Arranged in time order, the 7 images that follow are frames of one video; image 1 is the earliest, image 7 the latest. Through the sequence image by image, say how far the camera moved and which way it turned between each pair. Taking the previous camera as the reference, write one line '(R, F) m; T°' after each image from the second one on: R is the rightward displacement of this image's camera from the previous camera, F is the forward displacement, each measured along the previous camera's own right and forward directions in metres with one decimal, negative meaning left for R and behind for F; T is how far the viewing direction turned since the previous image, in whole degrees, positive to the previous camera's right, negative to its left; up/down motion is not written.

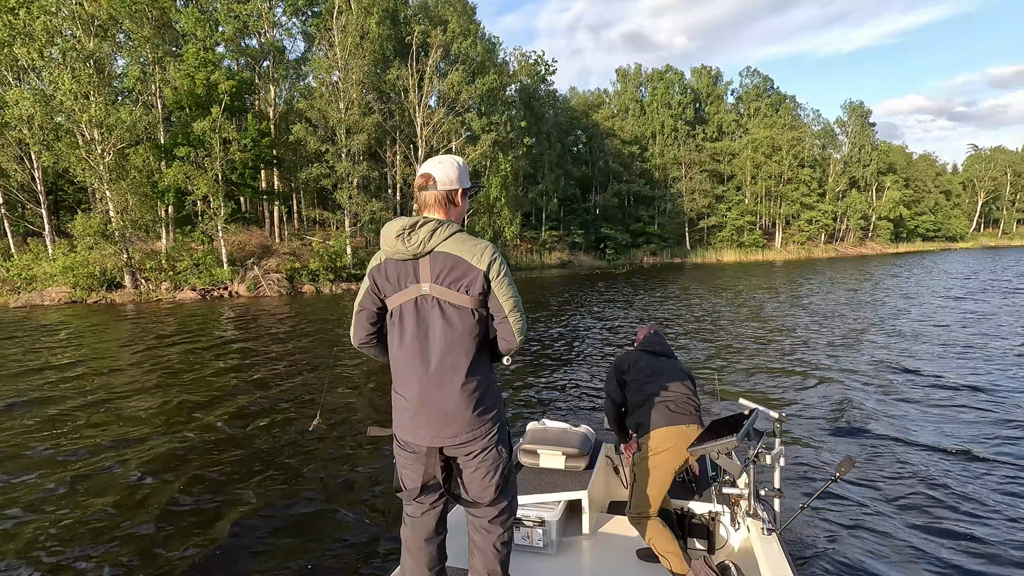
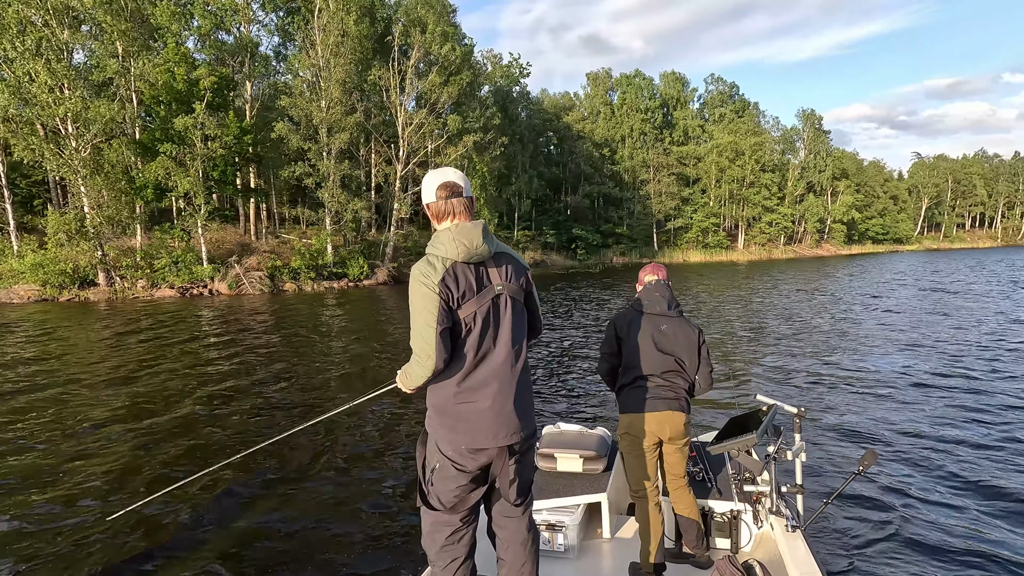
(-0.6, -0.4) m; +4°
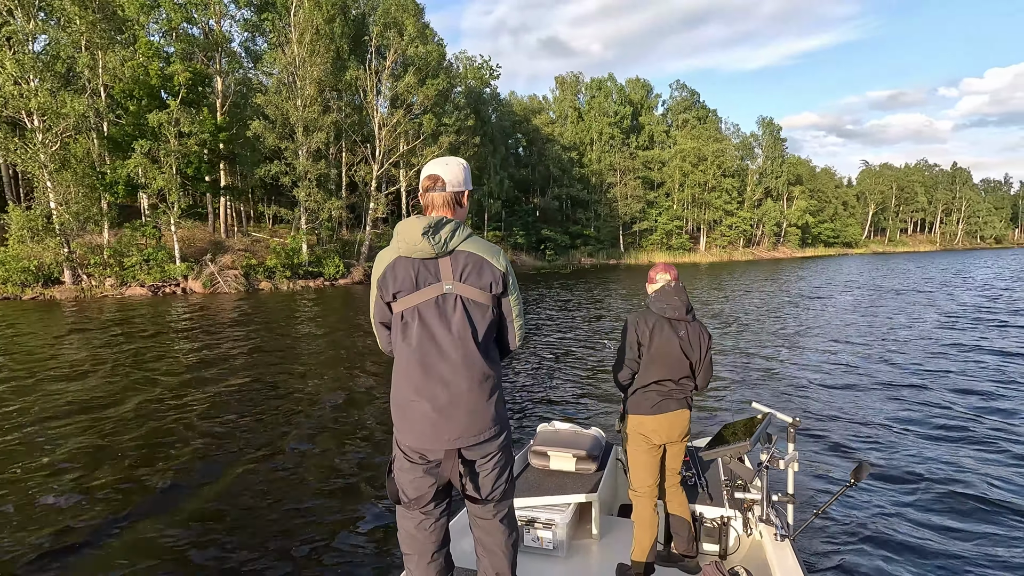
(-0.5, -0.4) m; +4°
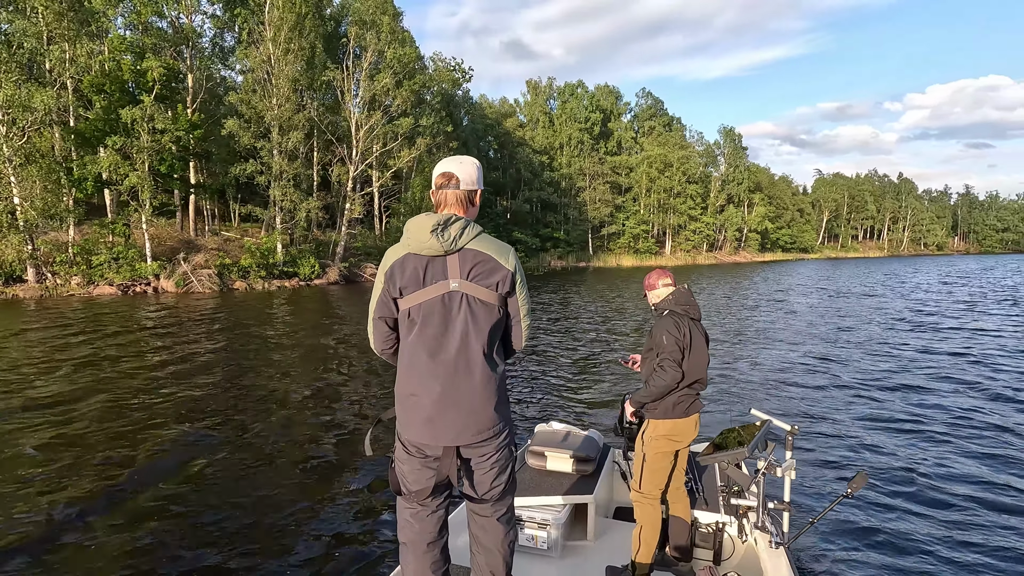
(-0.4, -0.4) m; +4°
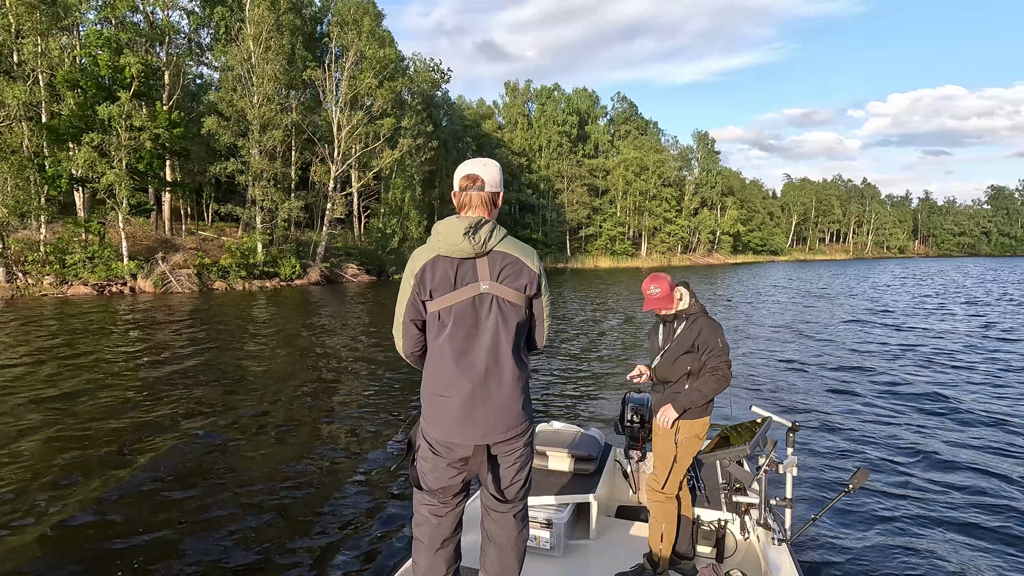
(-0.3, -0.2) m; +3°
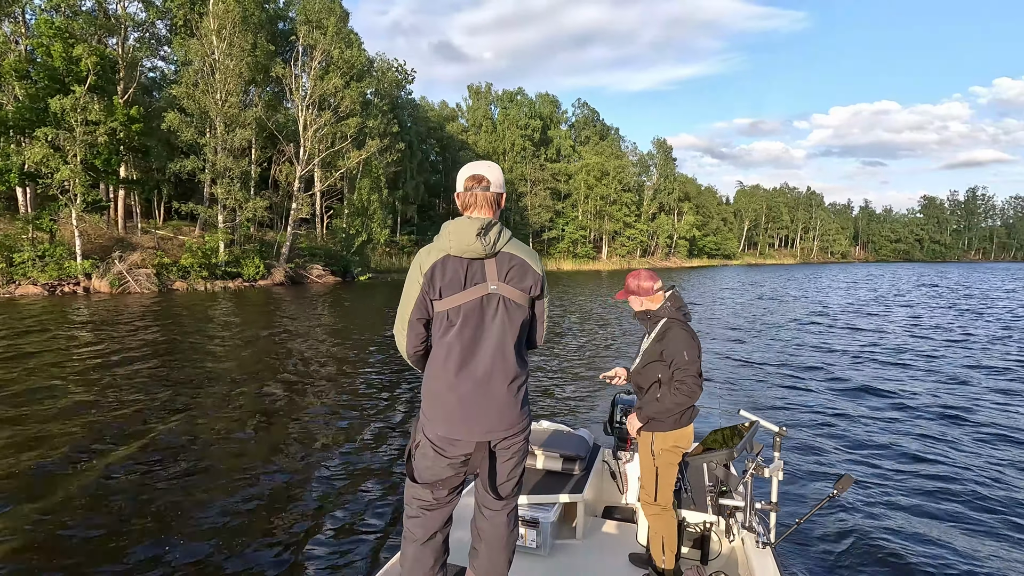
(-0.3, -0.3) m; +4°
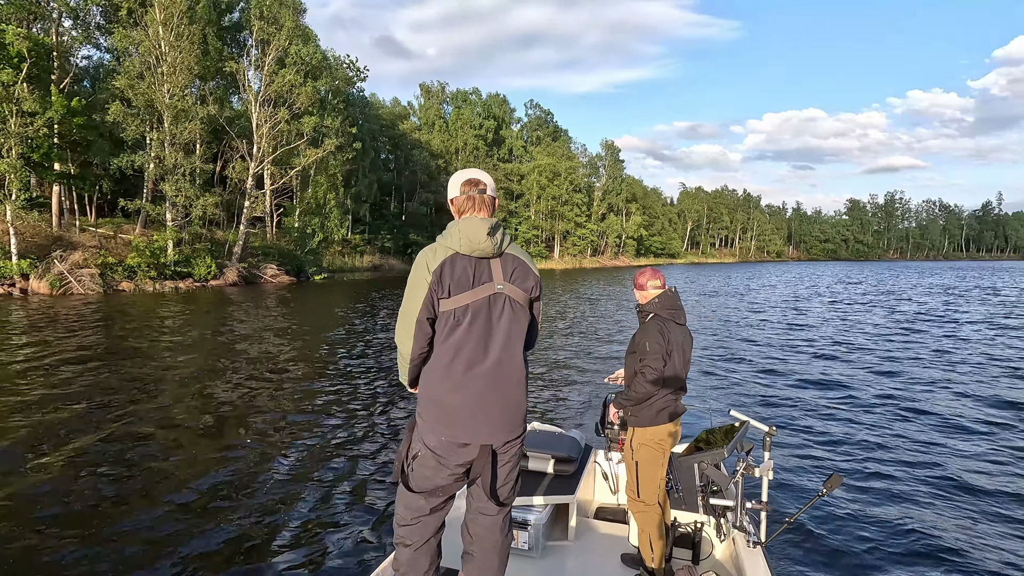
(-0.4, -0.4) m; +5°
